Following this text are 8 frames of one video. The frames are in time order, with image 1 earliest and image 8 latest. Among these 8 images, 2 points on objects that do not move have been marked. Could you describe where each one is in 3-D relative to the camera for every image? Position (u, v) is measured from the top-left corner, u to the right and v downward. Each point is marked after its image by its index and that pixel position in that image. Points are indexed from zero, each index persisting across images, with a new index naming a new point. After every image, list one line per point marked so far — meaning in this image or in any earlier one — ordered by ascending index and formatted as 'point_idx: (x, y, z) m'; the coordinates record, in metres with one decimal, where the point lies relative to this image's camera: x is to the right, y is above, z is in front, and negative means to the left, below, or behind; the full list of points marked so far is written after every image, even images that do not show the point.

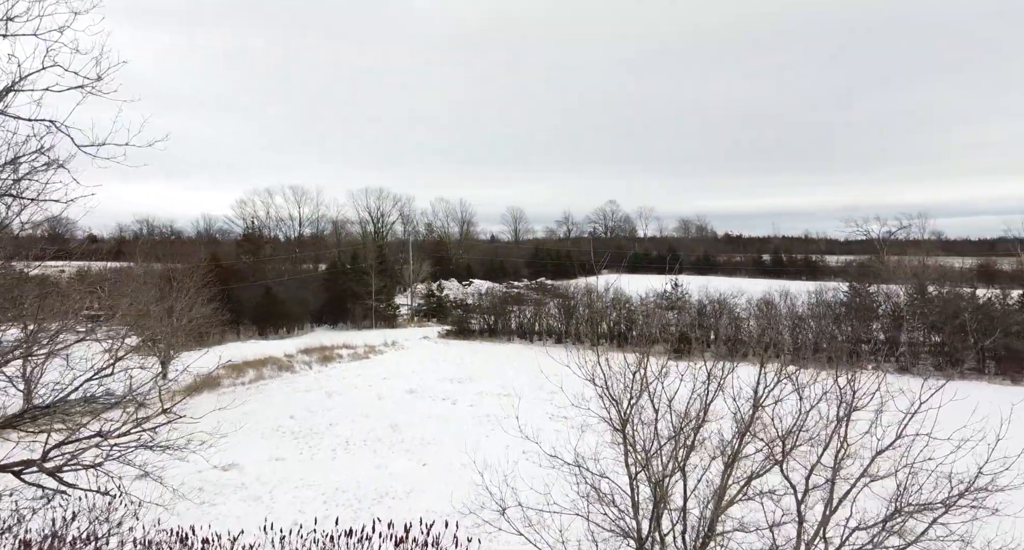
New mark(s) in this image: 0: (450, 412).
0: (-1.6, -3.6, +17.1) m
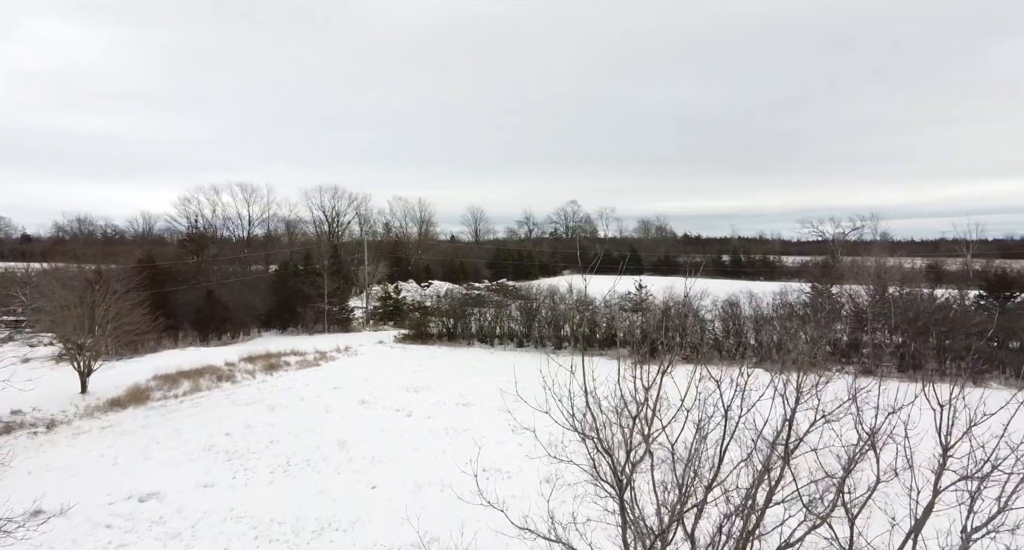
0: (-2.6, -3.6, +16.1) m
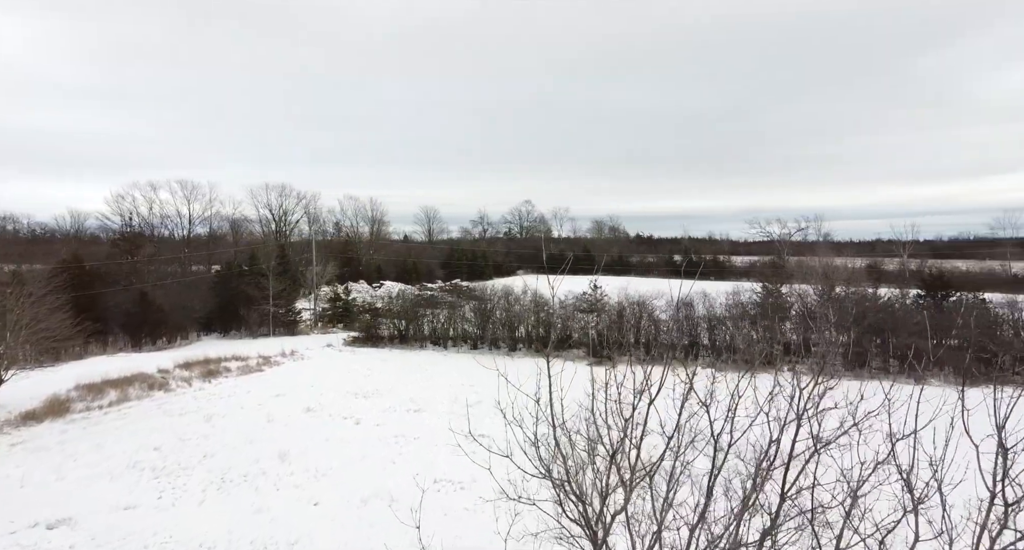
0: (-3.7, -3.6, +15.4) m
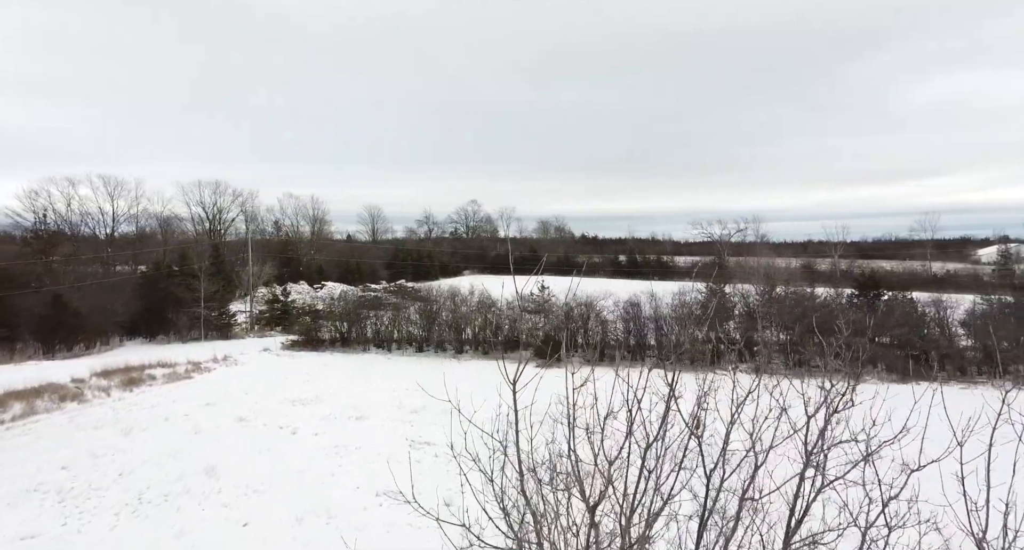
0: (-4.8, -3.7, +14.6) m
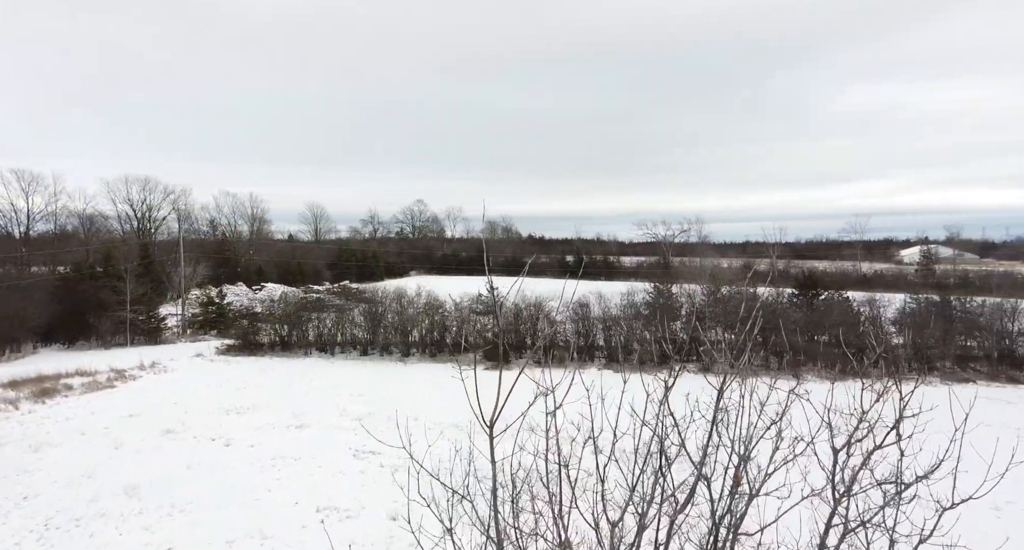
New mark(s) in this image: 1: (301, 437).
0: (-5.9, -3.7, +13.6) m
1: (-4.7, -3.6, +14.9) m
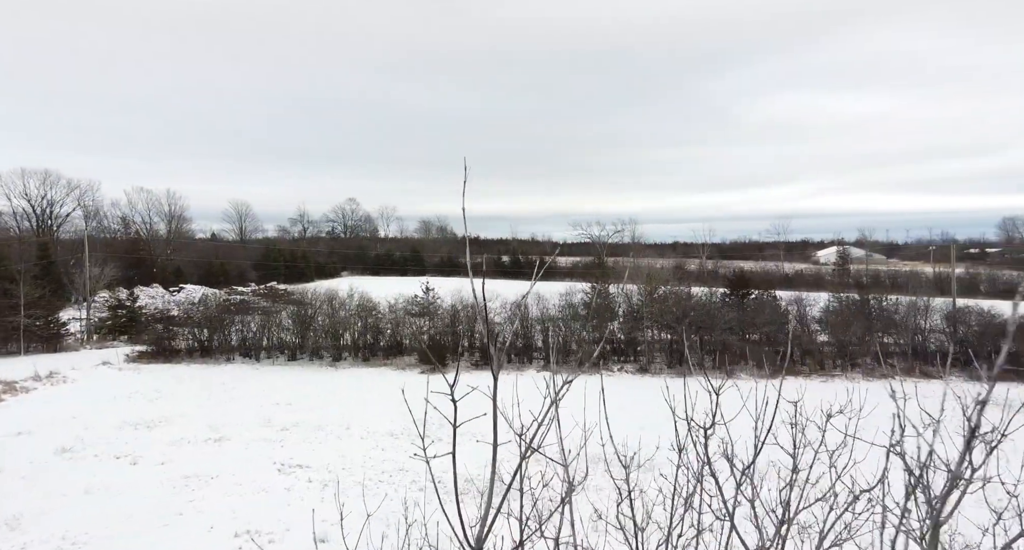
0: (-7.1, -3.7, +12.3) m
1: (-6.0, -3.6, +13.7) m
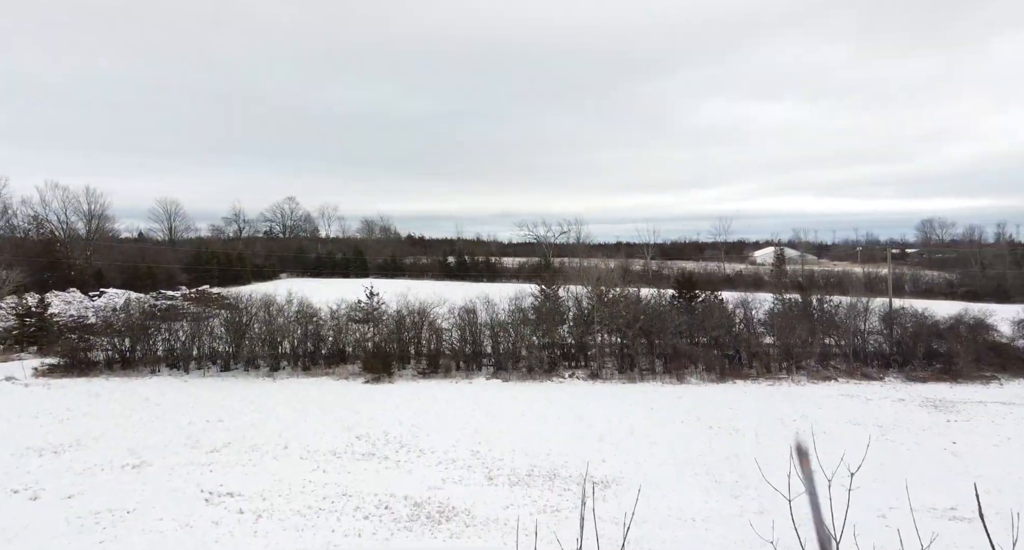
0: (-7.8, -3.8, +10.9) m
1: (-6.9, -3.7, +12.3) m
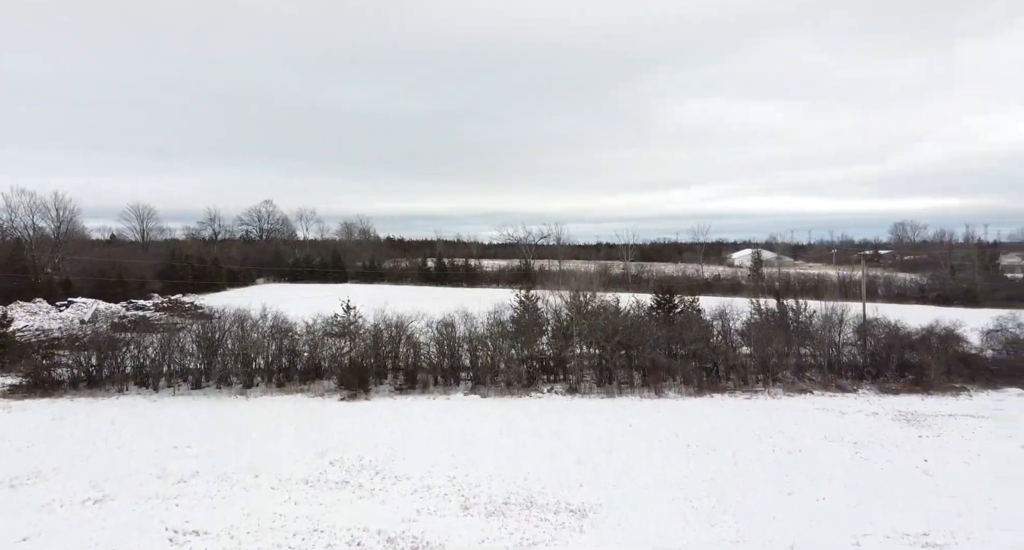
0: (-8.2, -4.3, +10.5) m
1: (-7.3, -4.2, +12.0) m
